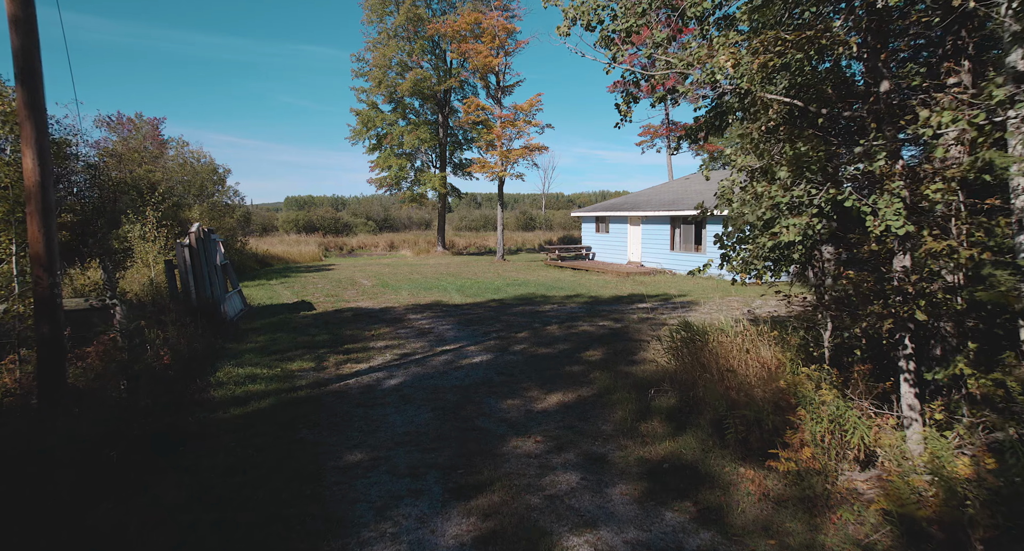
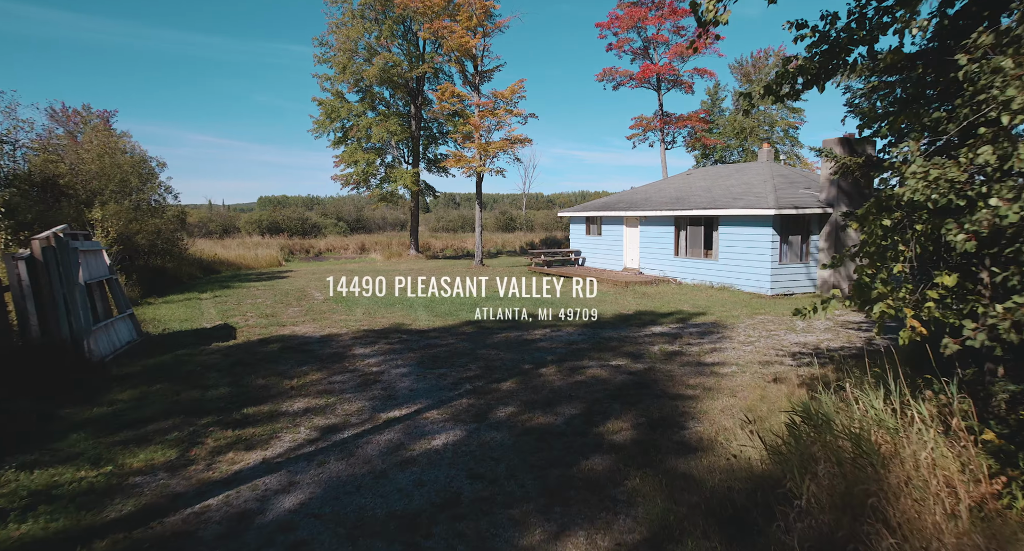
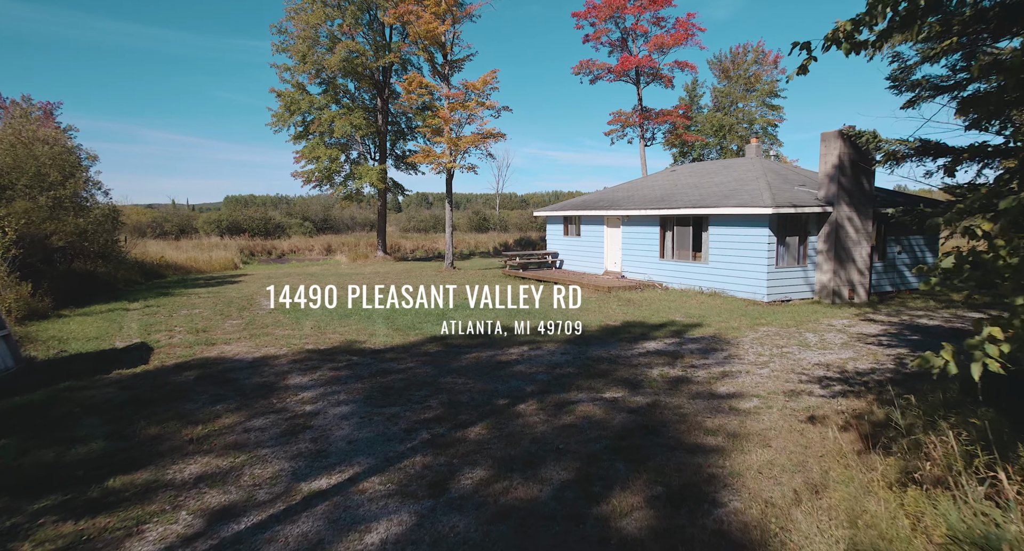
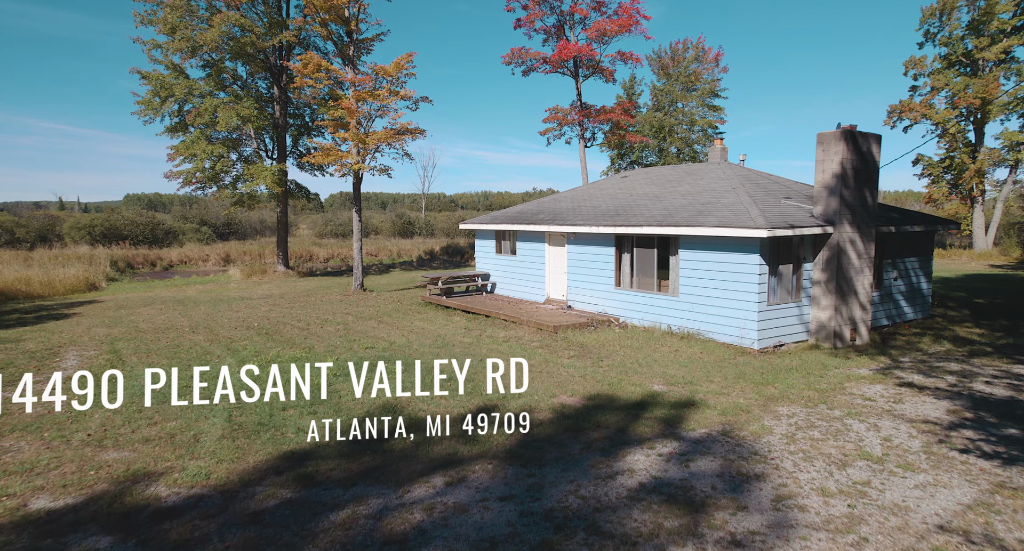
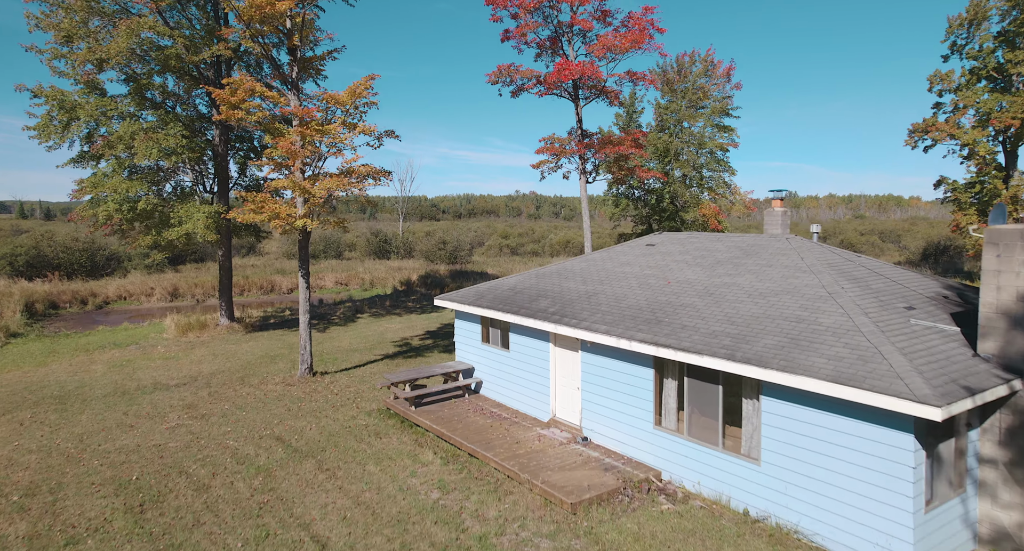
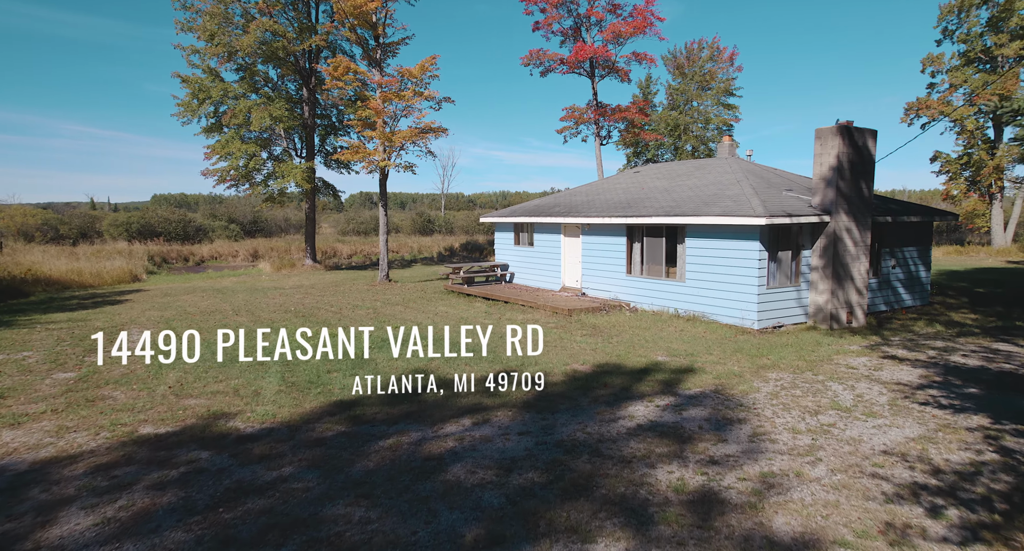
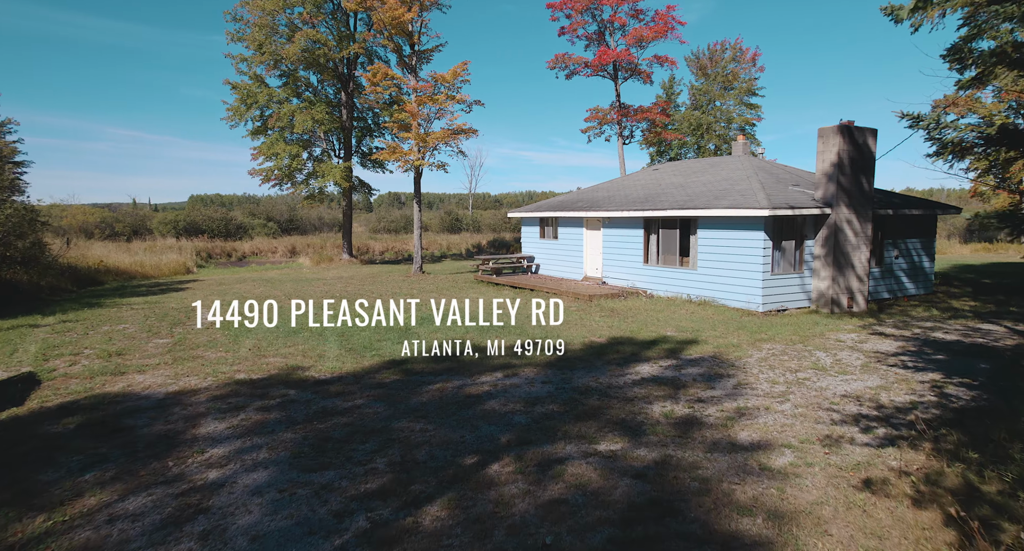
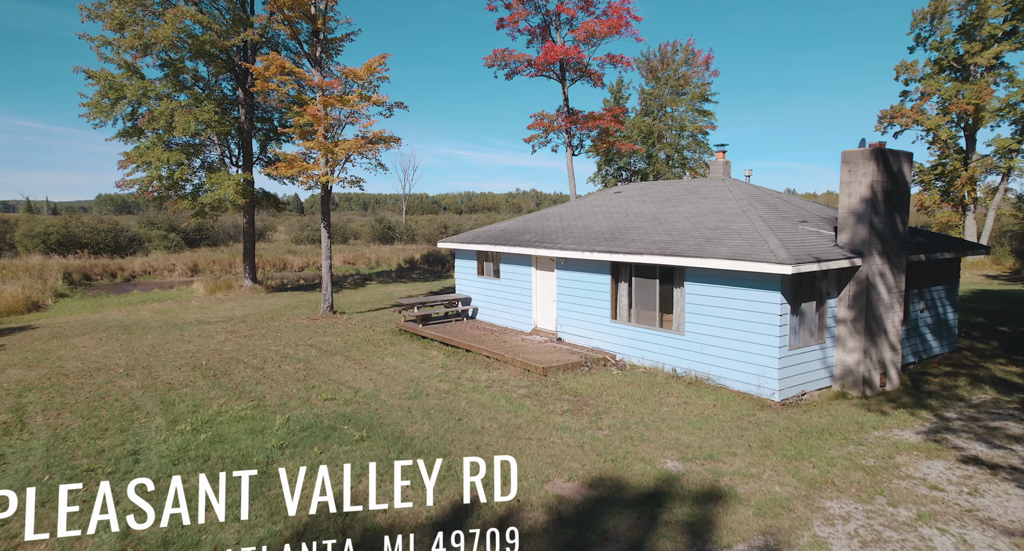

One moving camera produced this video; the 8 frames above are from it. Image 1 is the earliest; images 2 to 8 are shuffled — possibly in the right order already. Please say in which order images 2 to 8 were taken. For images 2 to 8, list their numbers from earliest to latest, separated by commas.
2, 3, 7, 6, 4, 8, 5
